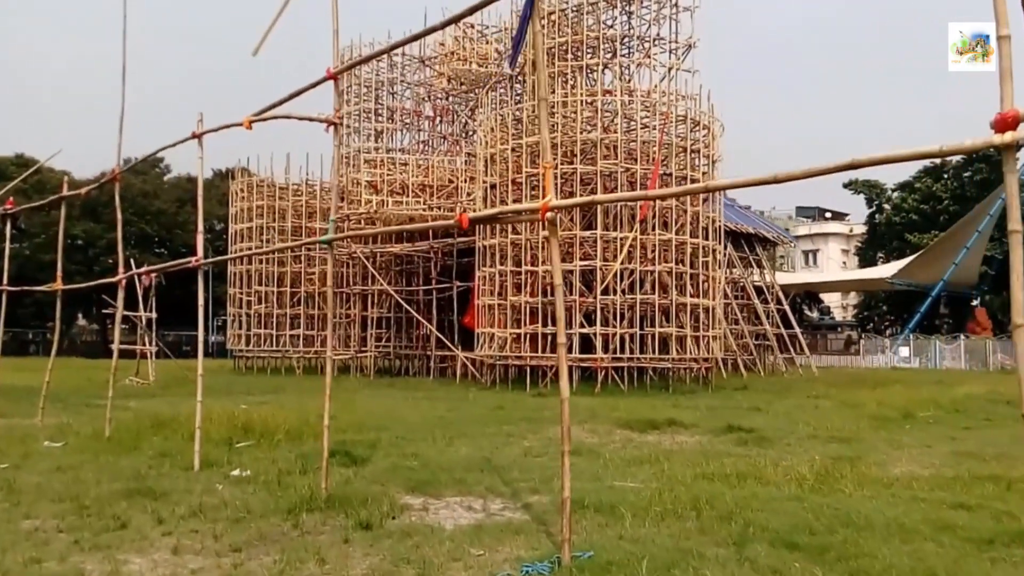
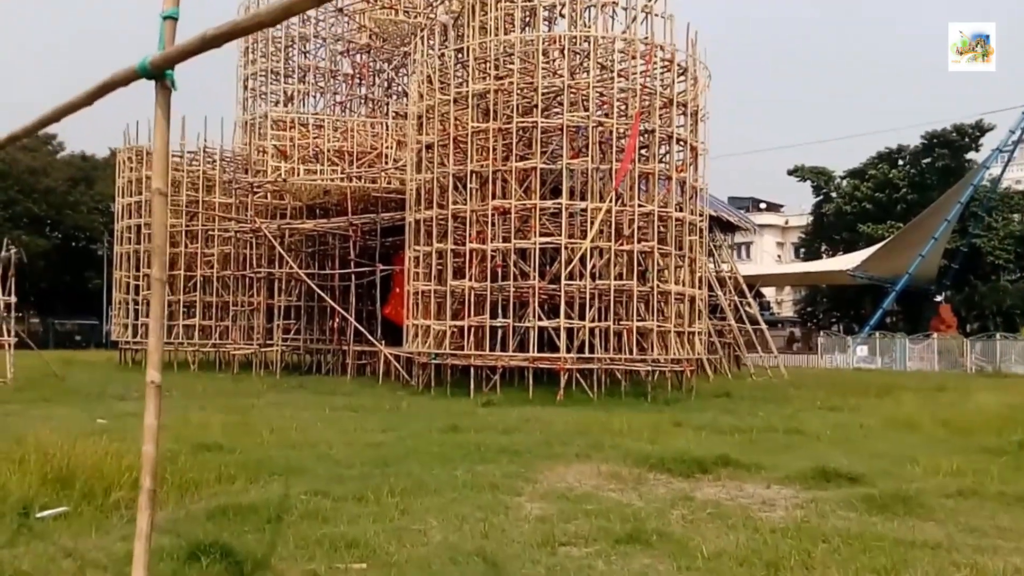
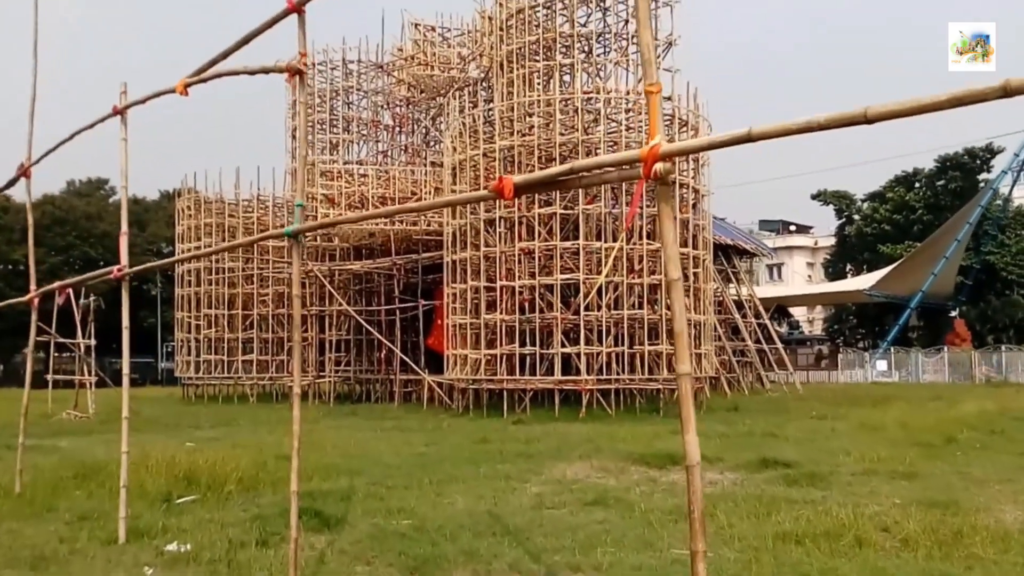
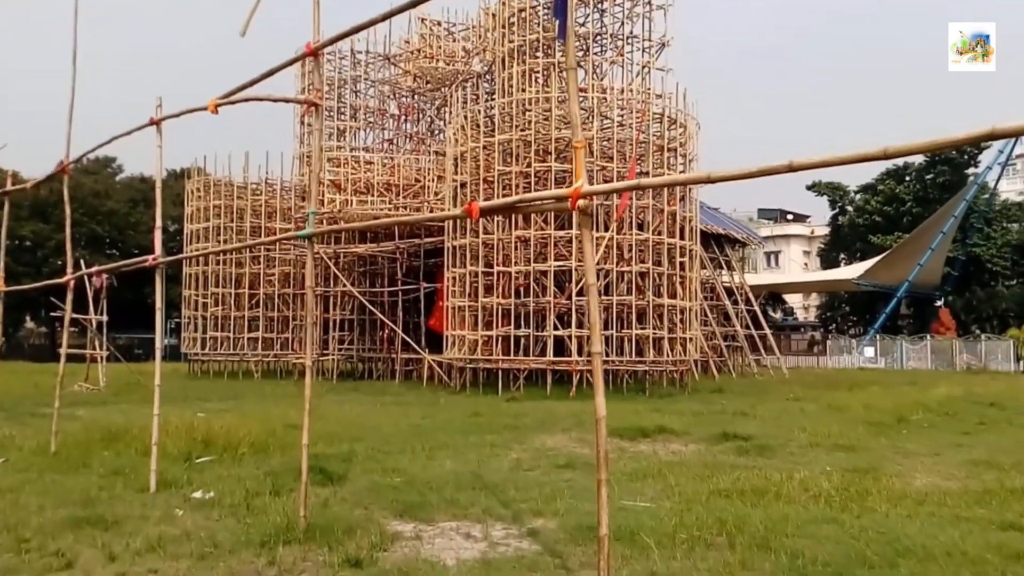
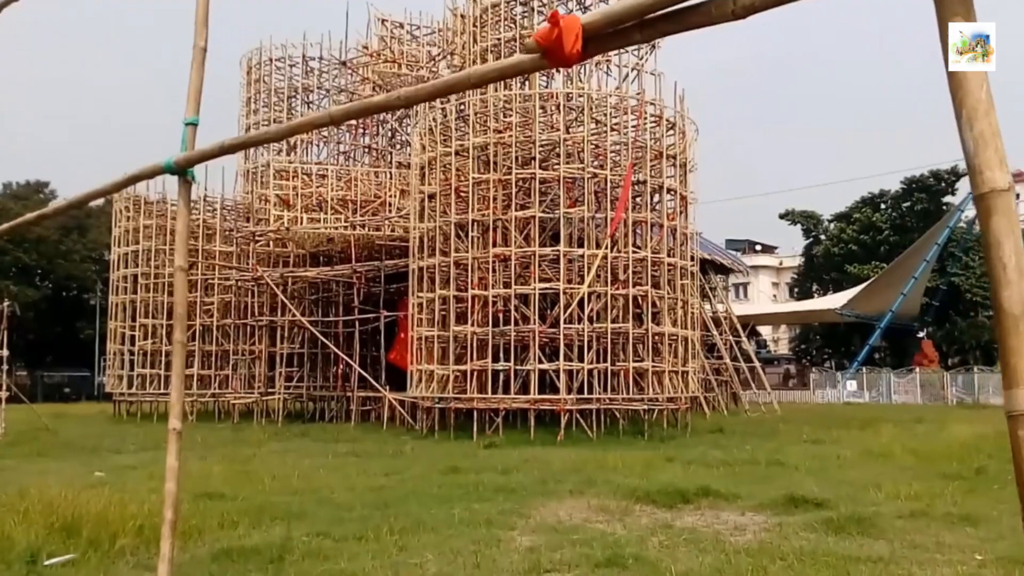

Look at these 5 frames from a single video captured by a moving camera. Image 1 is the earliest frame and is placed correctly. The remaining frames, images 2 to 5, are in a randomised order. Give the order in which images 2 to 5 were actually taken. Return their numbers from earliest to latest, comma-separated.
4, 3, 5, 2
